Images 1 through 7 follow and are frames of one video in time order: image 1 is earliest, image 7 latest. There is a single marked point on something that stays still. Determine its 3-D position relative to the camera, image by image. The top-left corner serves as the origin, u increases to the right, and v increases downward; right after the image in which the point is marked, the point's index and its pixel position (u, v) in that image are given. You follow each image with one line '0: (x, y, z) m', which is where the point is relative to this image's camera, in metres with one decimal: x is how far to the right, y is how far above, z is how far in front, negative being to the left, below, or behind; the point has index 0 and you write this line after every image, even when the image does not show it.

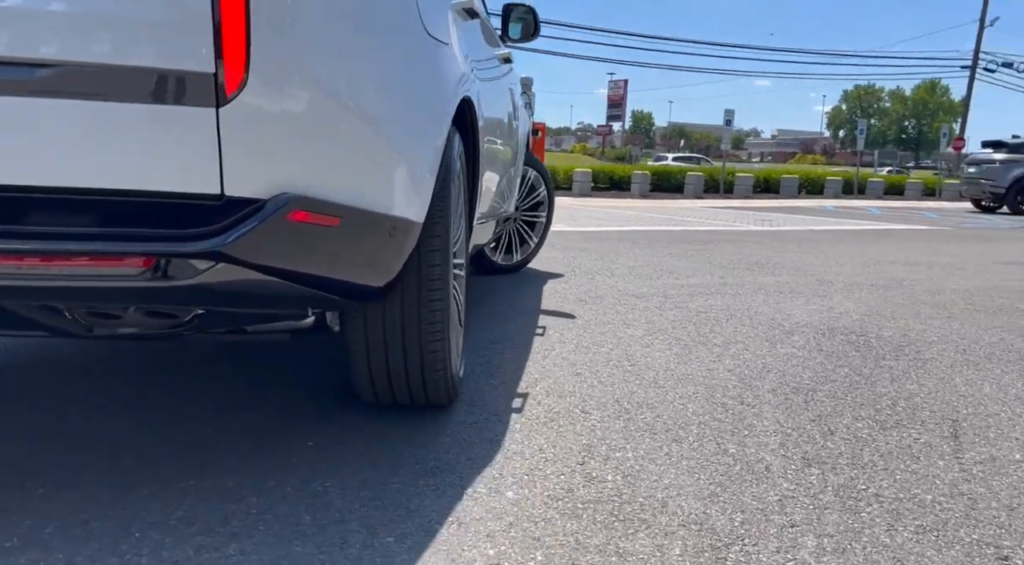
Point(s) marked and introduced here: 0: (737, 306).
0: (+1.5, -0.2, +5.2) m
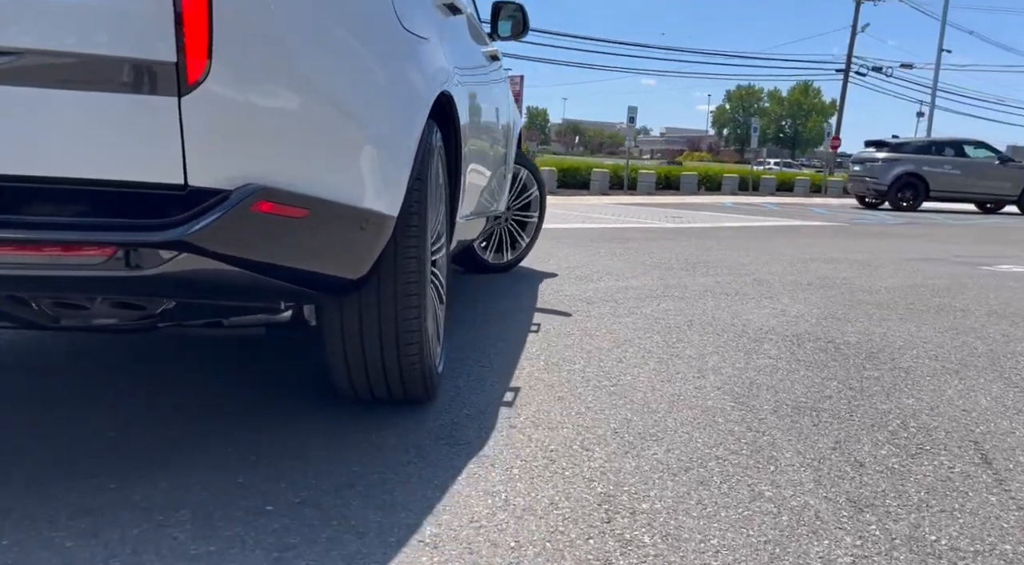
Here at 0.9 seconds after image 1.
0: (+1.1, -0.2, +5.0) m
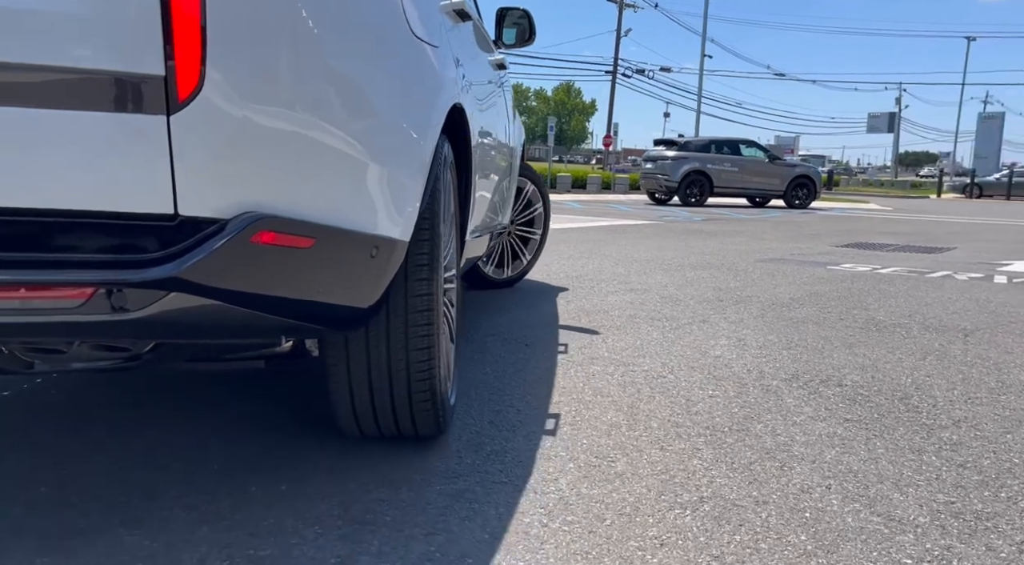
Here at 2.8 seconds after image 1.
0: (+0.8, -0.3, +4.2) m
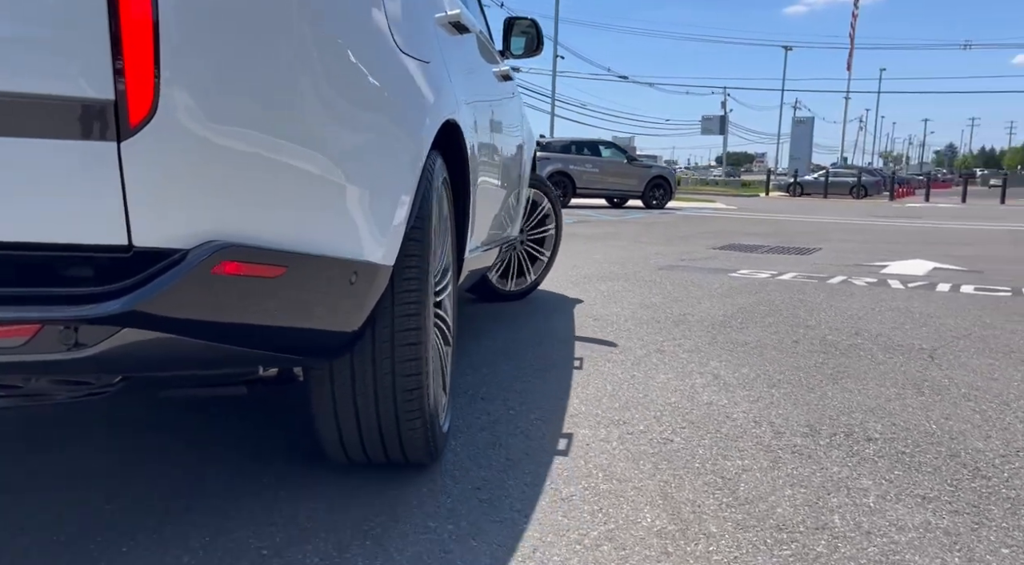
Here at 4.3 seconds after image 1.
0: (+0.5, -0.5, +3.5) m
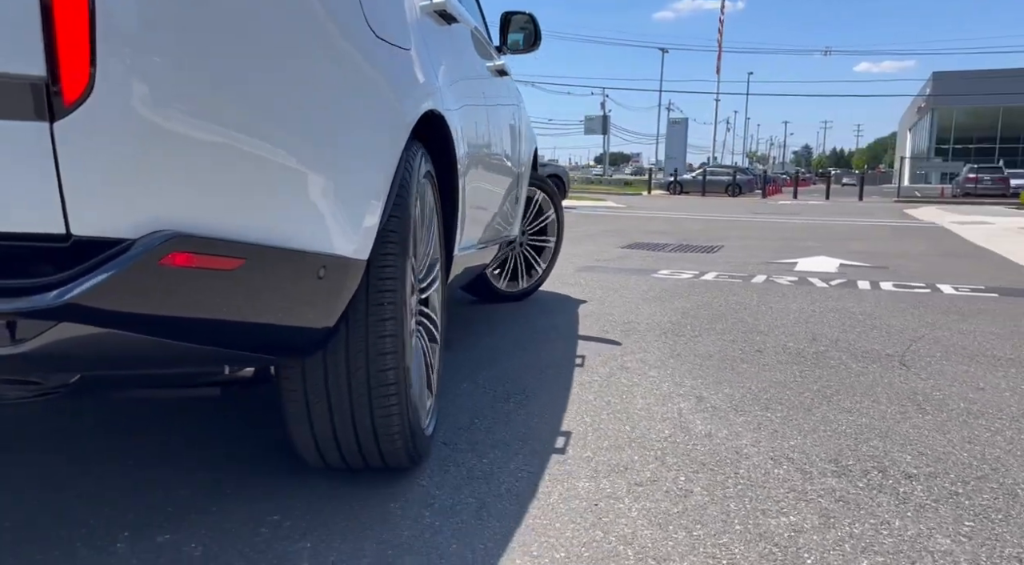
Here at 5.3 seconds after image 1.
0: (+0.4, -0.5, +3.0) m
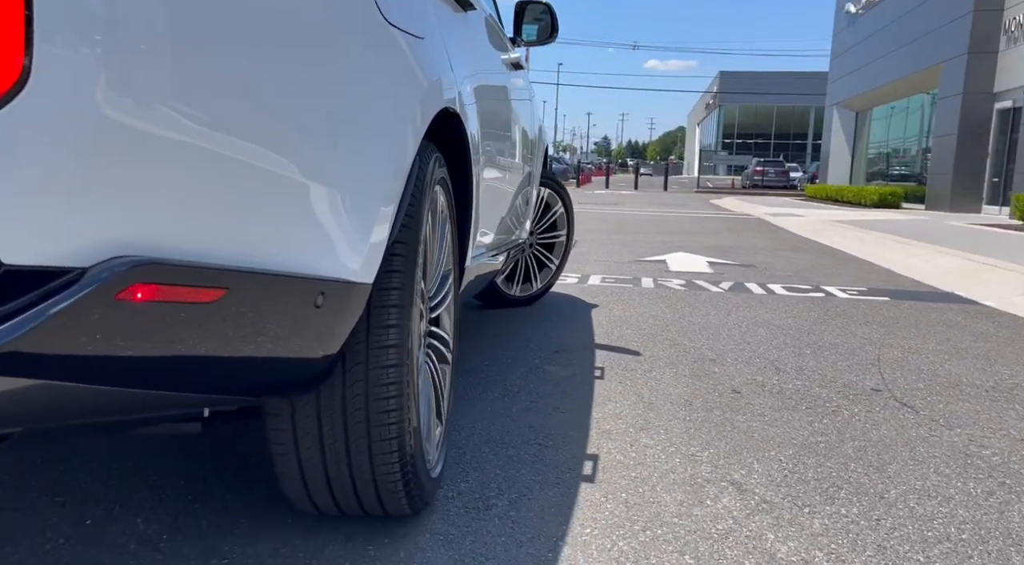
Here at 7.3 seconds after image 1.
0: (+0.5, -0.7, +2.0) m
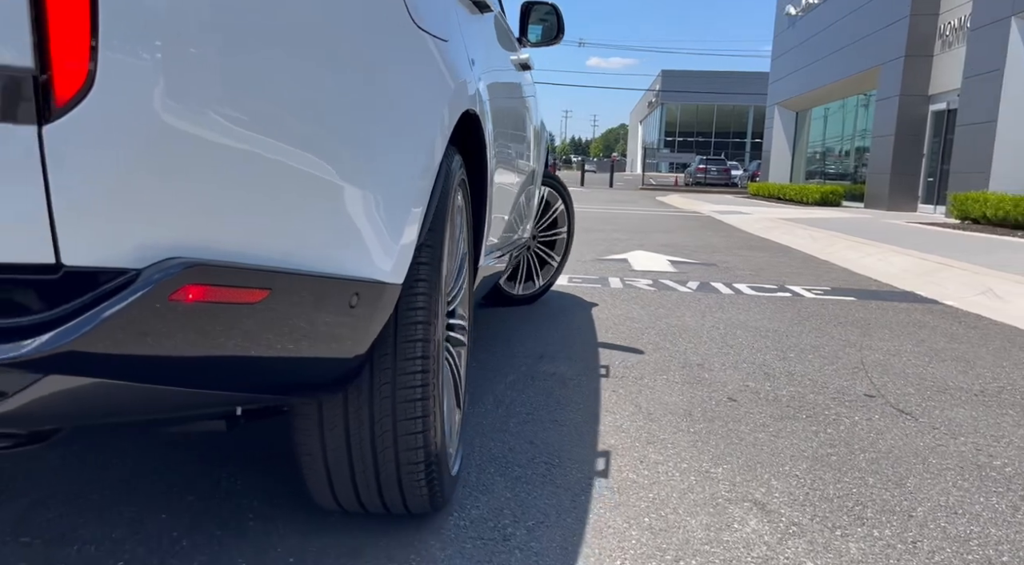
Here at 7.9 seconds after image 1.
0: (+0.5, -0.7, +1.8) m
